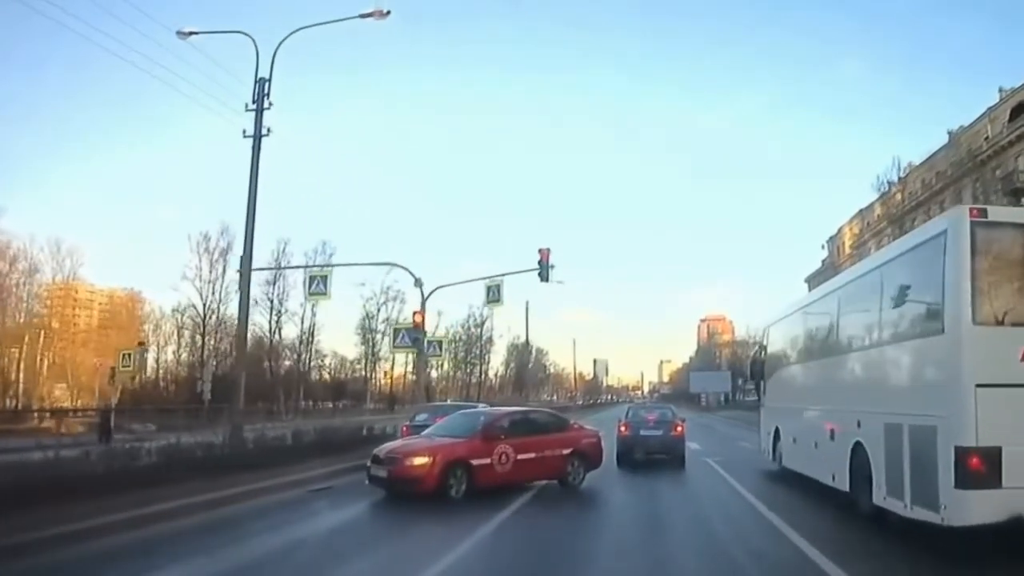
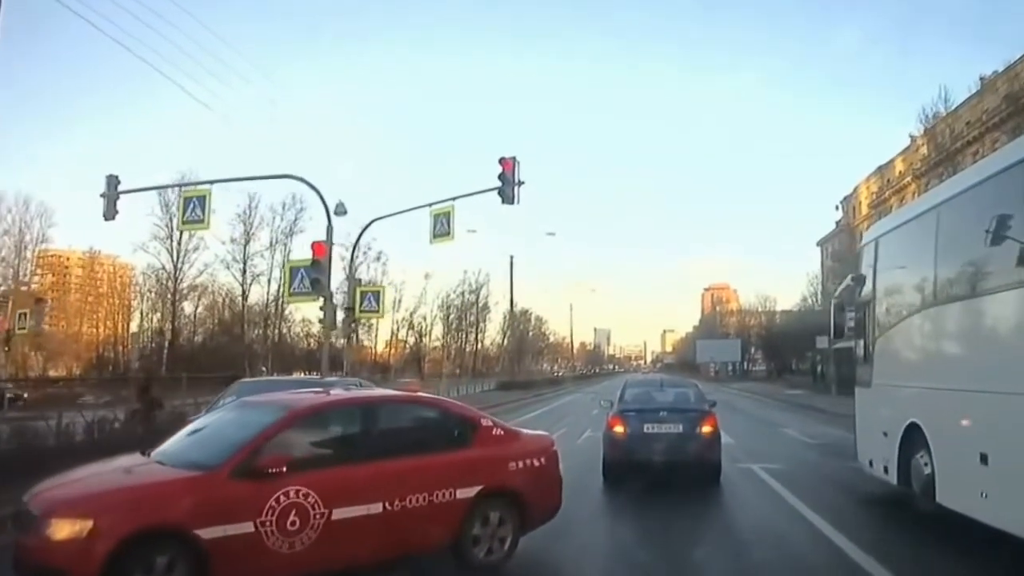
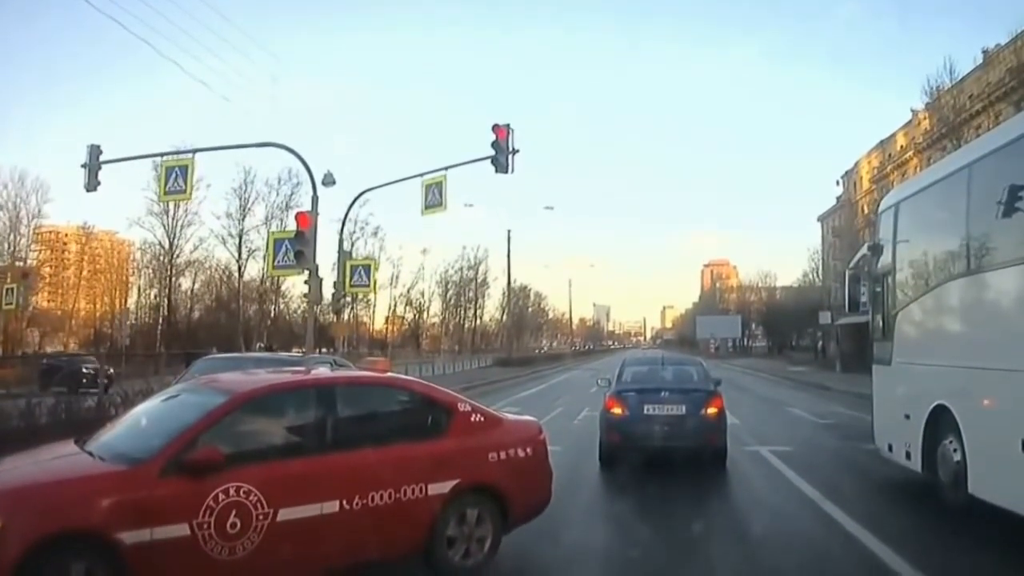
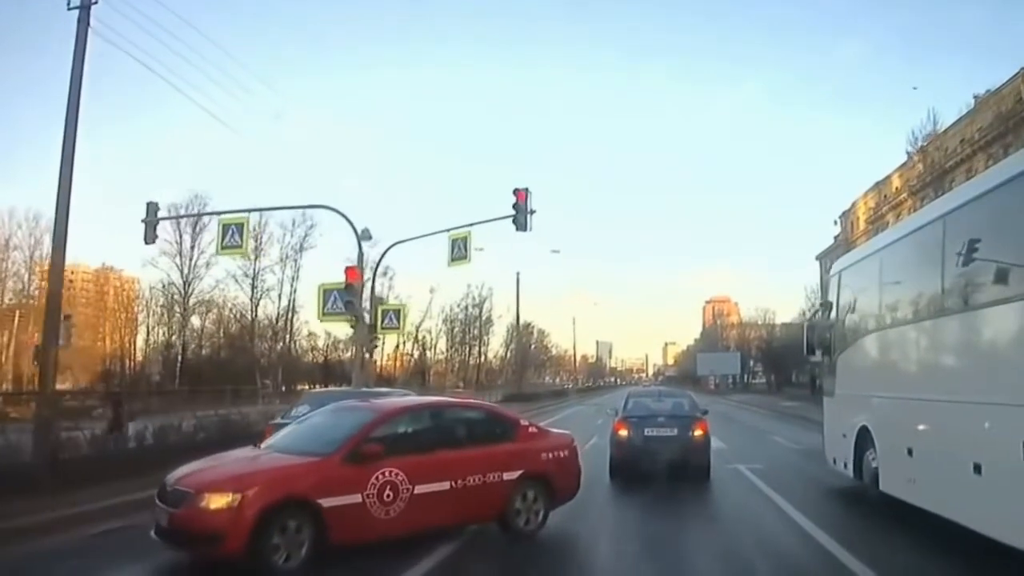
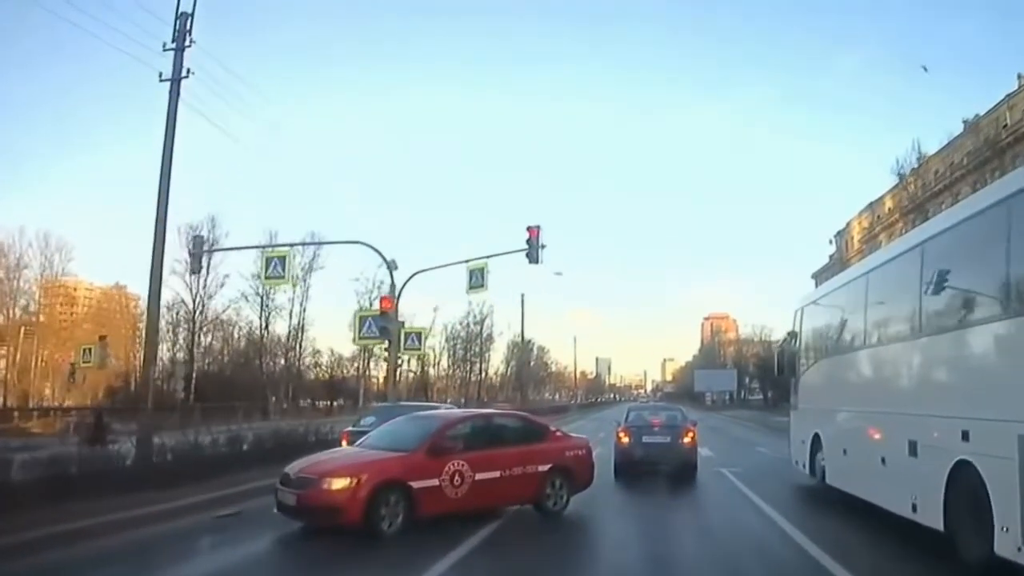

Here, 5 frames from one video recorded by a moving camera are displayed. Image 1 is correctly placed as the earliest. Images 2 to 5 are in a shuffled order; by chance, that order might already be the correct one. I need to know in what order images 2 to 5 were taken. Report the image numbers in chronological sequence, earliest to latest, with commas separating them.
5, 4, 2, 3
